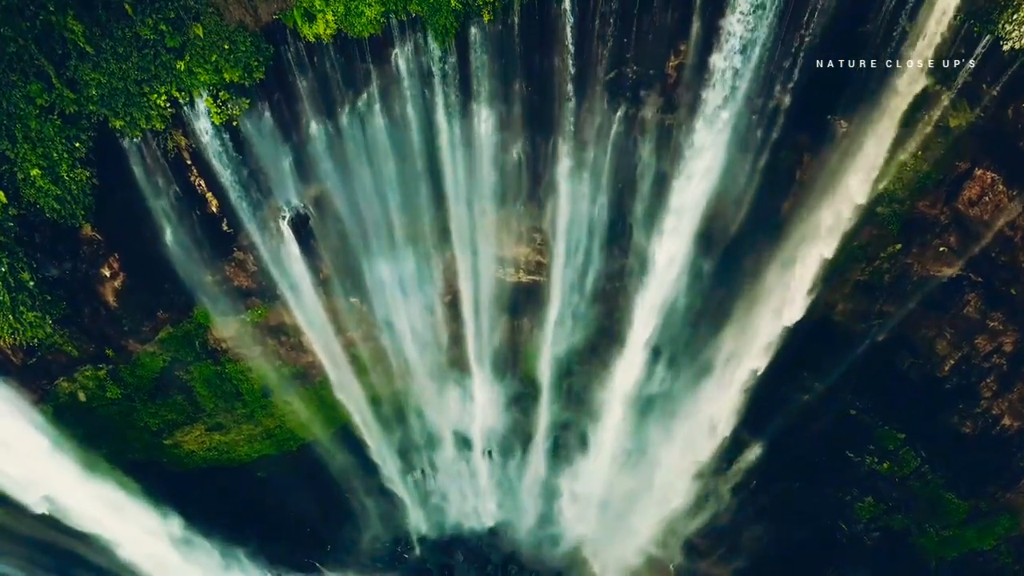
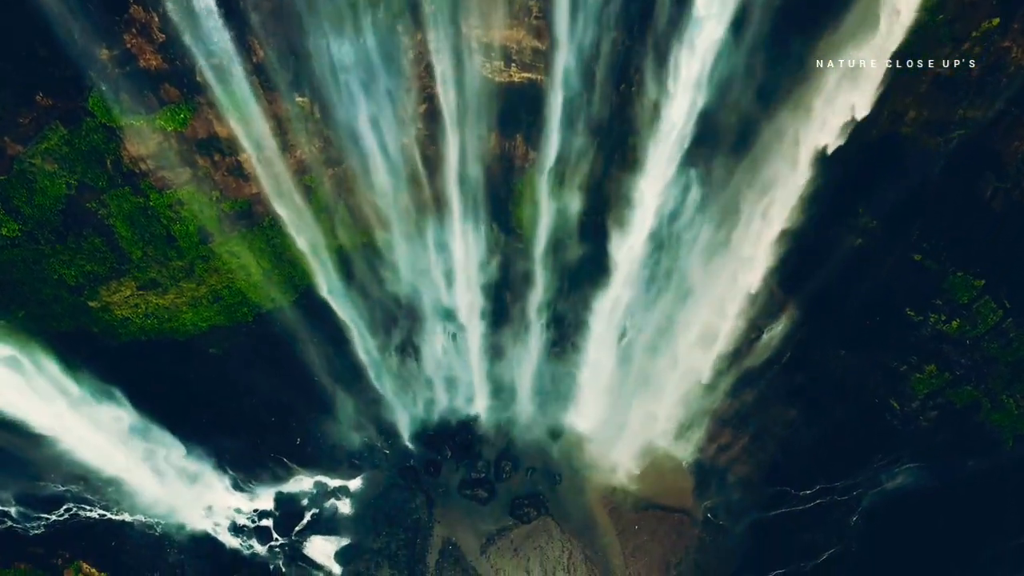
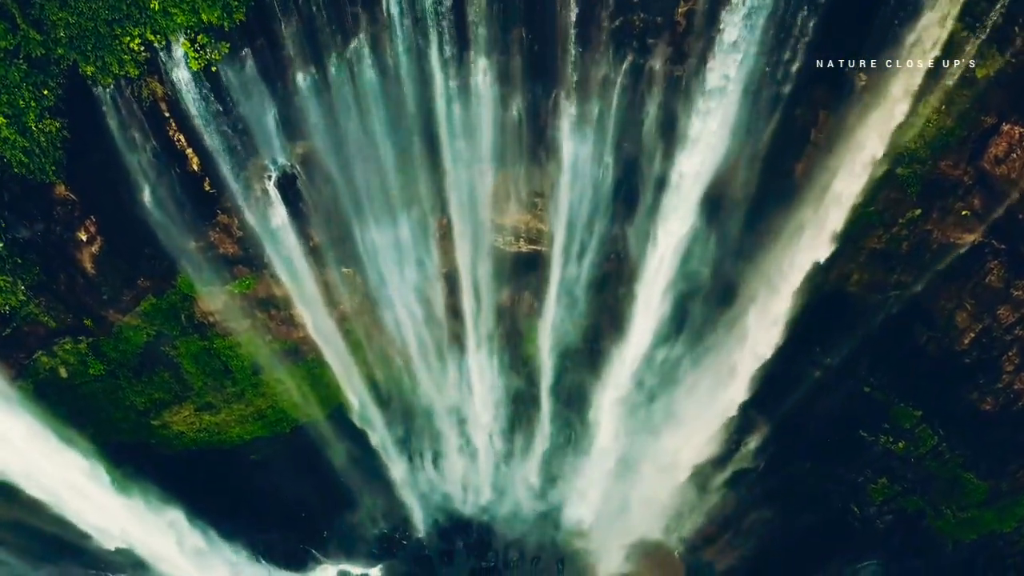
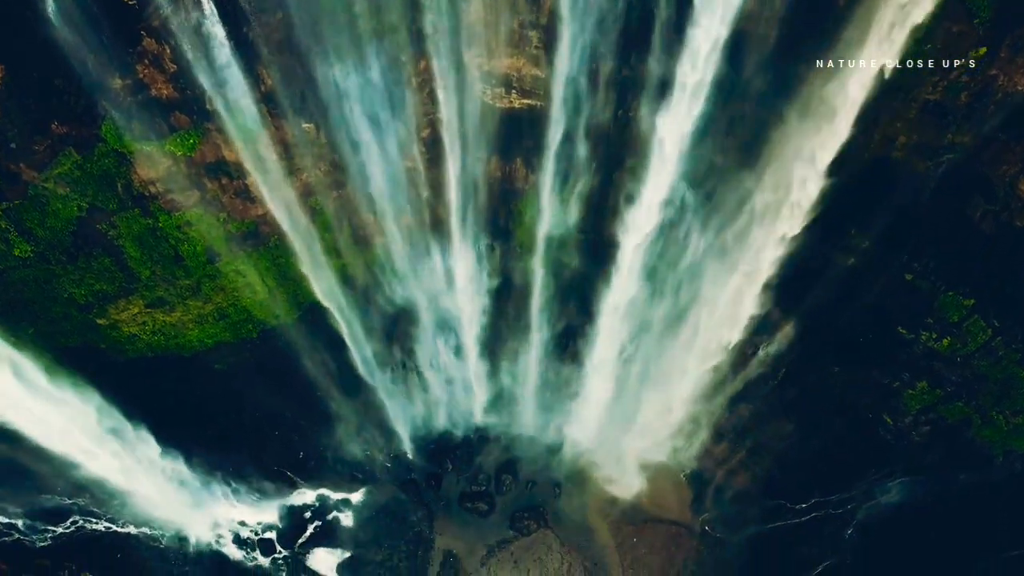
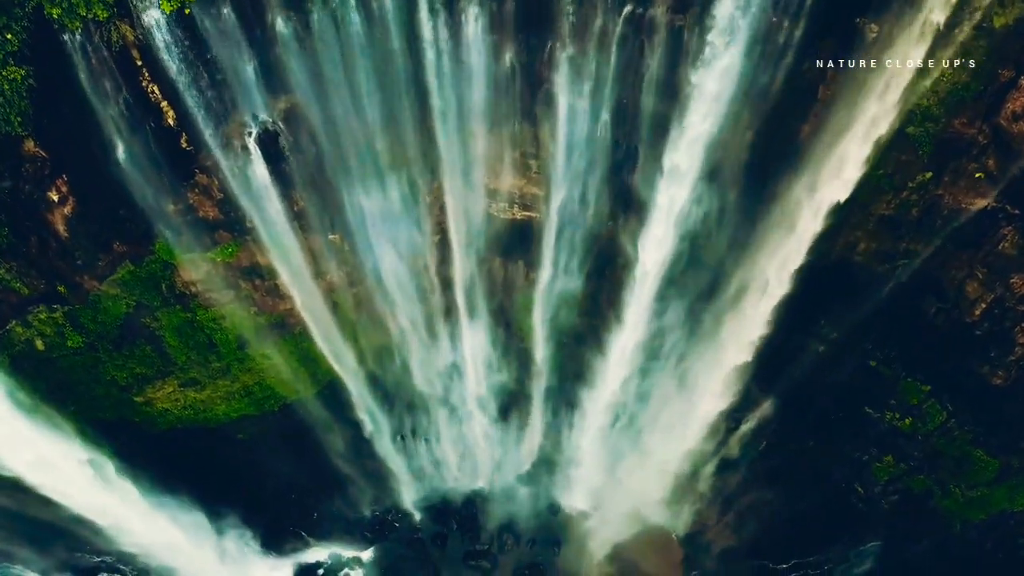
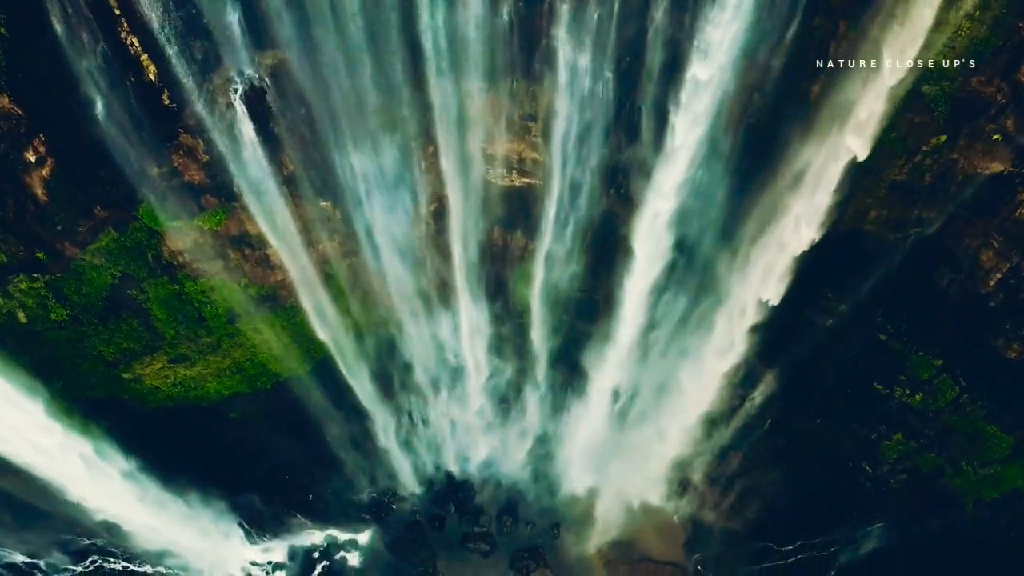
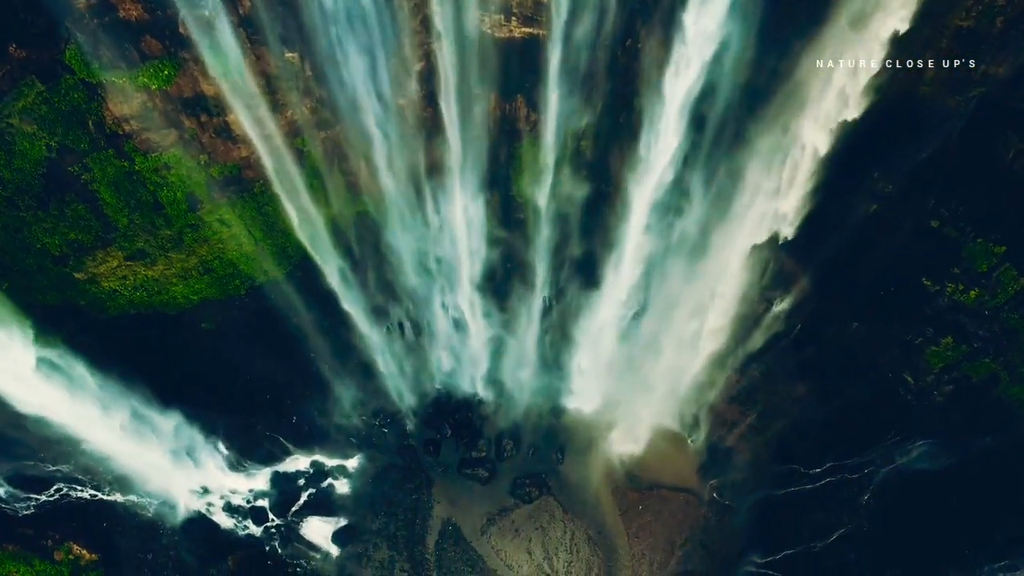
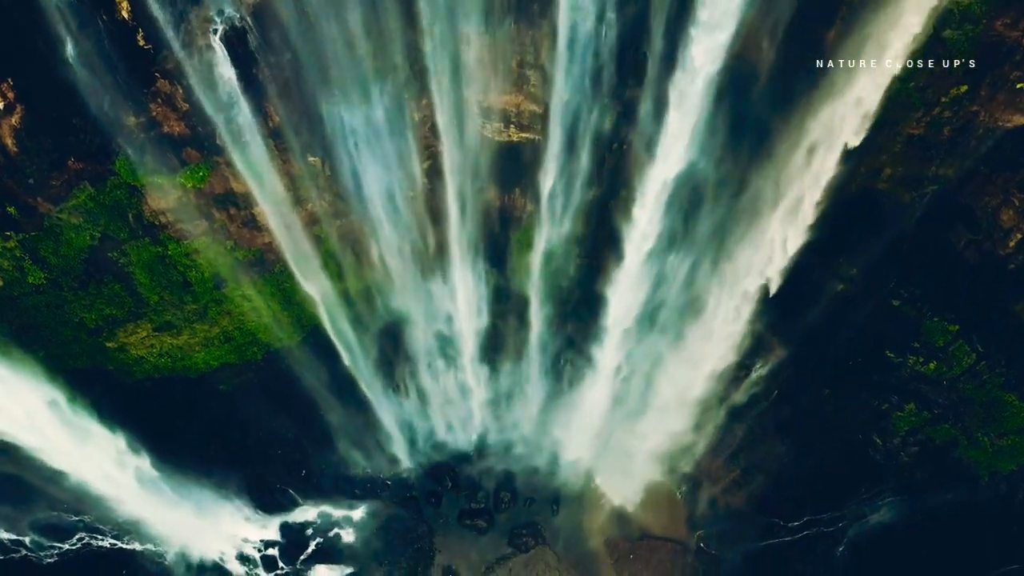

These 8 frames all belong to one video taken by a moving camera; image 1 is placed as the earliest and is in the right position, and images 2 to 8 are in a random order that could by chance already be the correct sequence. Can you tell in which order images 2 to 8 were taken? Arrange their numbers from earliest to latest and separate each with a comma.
3, 5, 6, 8, 4, 2, 7
